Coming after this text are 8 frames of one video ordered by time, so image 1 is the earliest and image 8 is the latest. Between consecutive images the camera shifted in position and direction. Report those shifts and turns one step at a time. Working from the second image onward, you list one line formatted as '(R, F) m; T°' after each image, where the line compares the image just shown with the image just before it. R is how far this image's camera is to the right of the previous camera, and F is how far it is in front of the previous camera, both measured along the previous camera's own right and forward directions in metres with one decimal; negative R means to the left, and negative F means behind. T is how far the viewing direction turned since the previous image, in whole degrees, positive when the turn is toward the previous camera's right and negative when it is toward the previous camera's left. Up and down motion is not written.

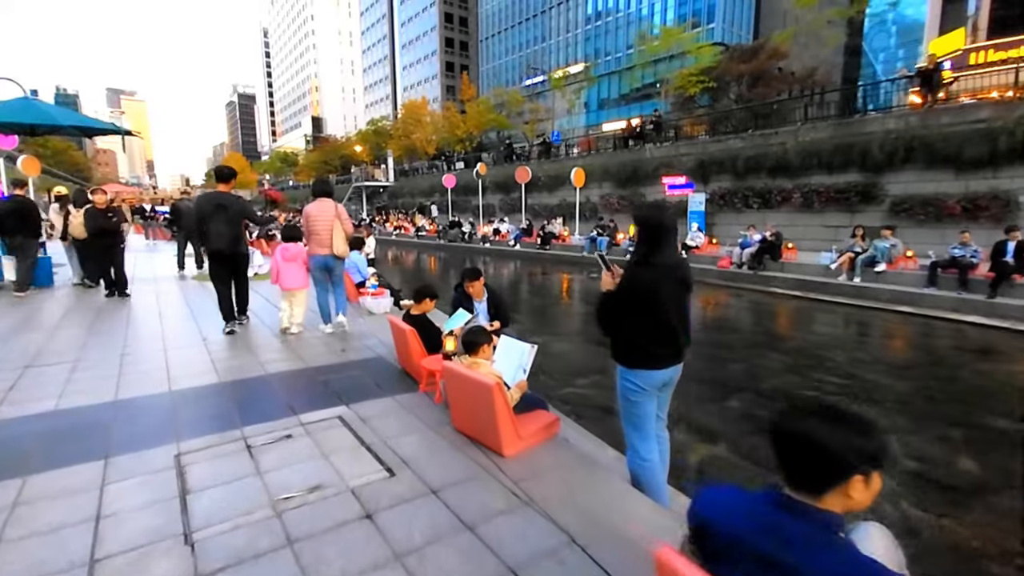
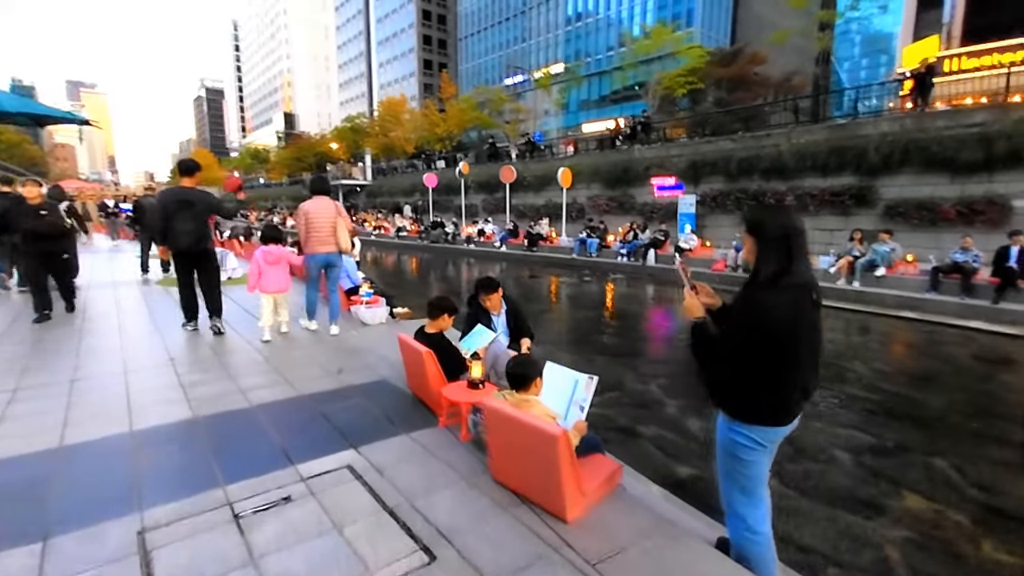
(-0.4, +0.6) m; +3°
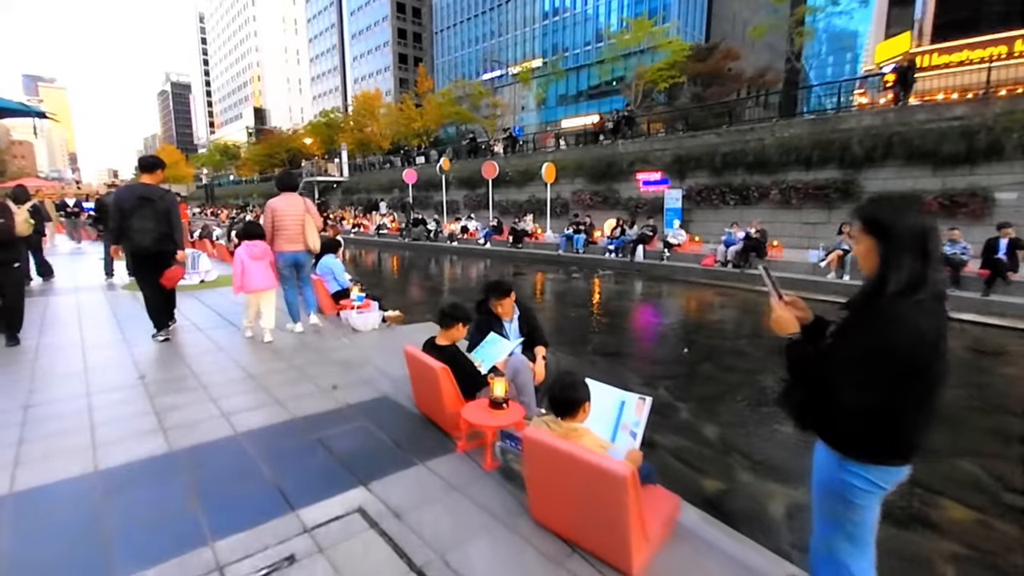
(-0.3, +0.4) m; +3°
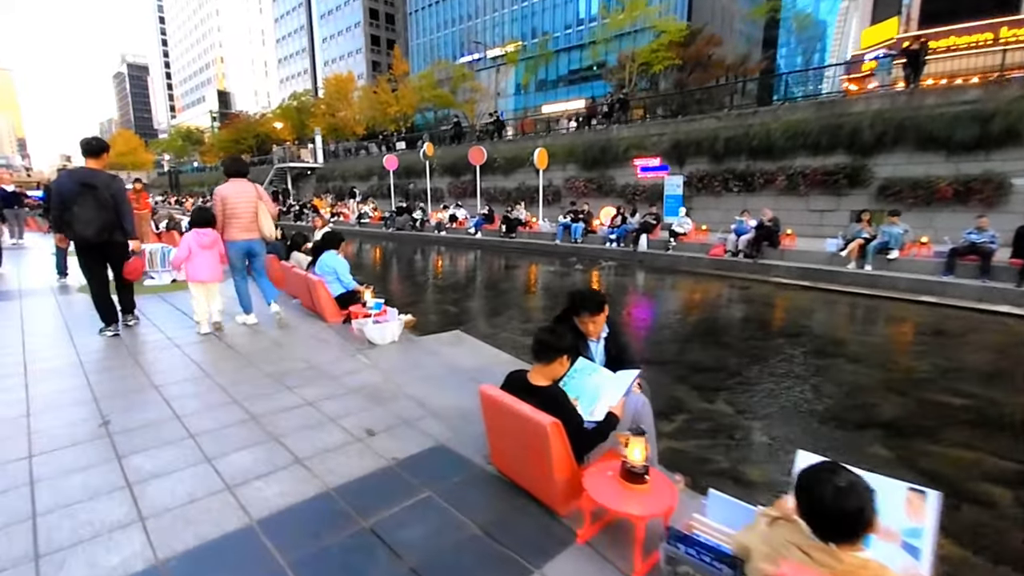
(-0.7, +0.9) m; +3°
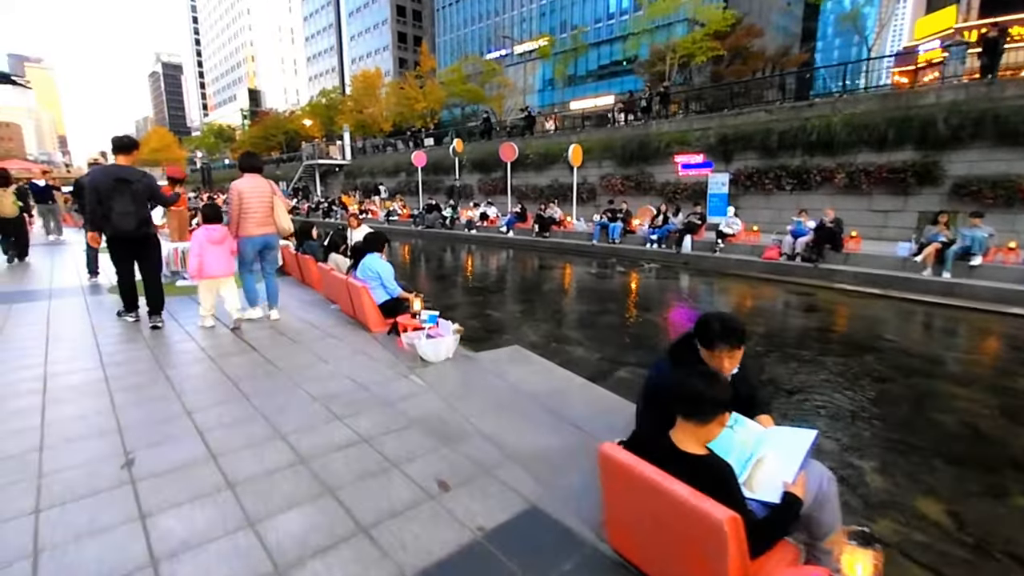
(-0.4, +0.6) m; -3°
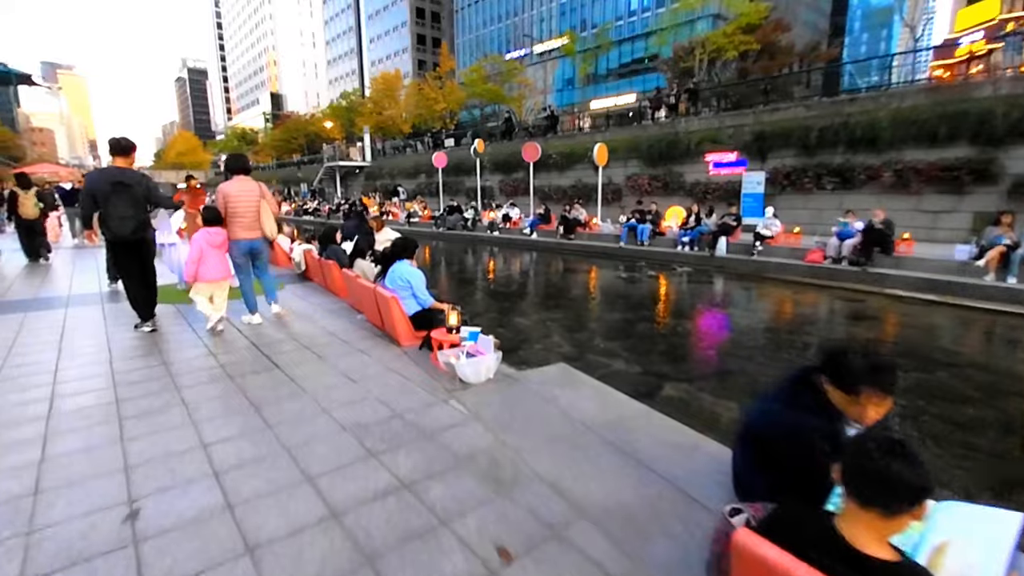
(-0.2, +0.4) m; -2°
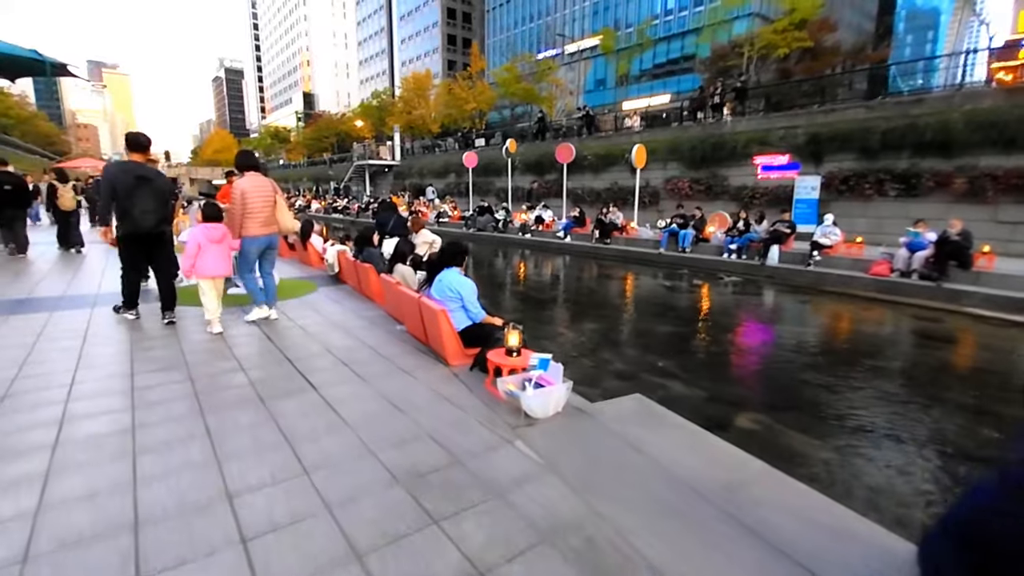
(-0.3, +0.5) m; -3°
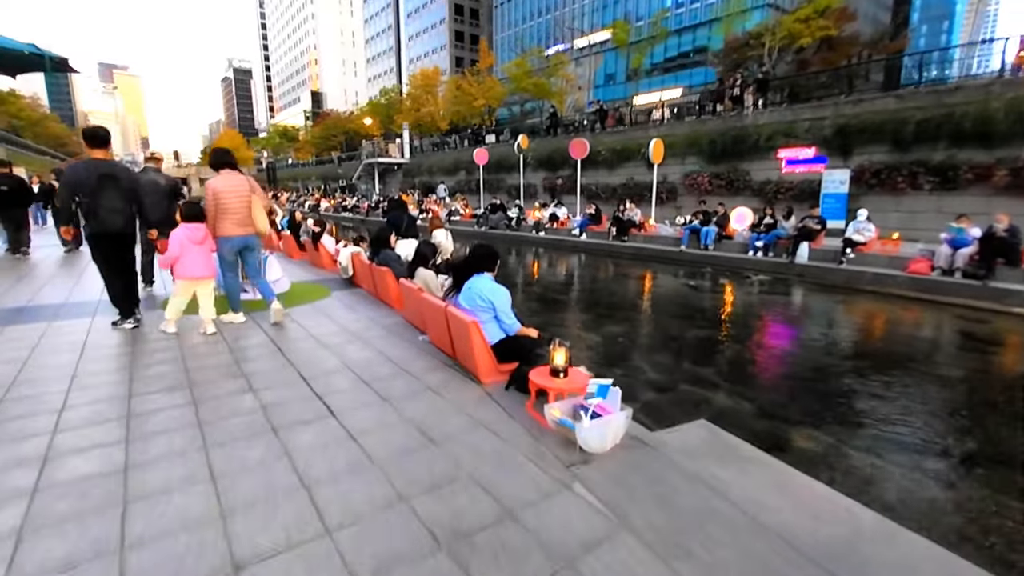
(-0.2, +0.4) m; -1°
